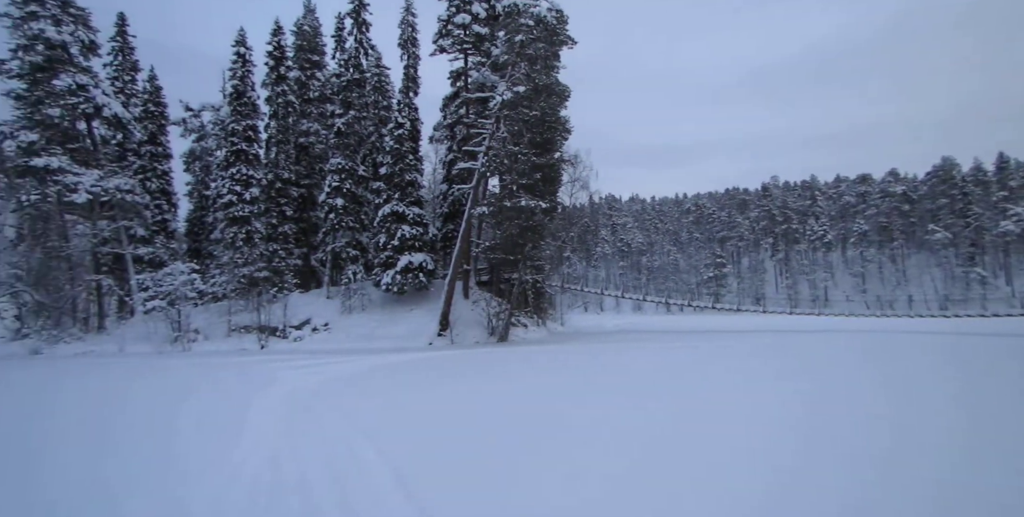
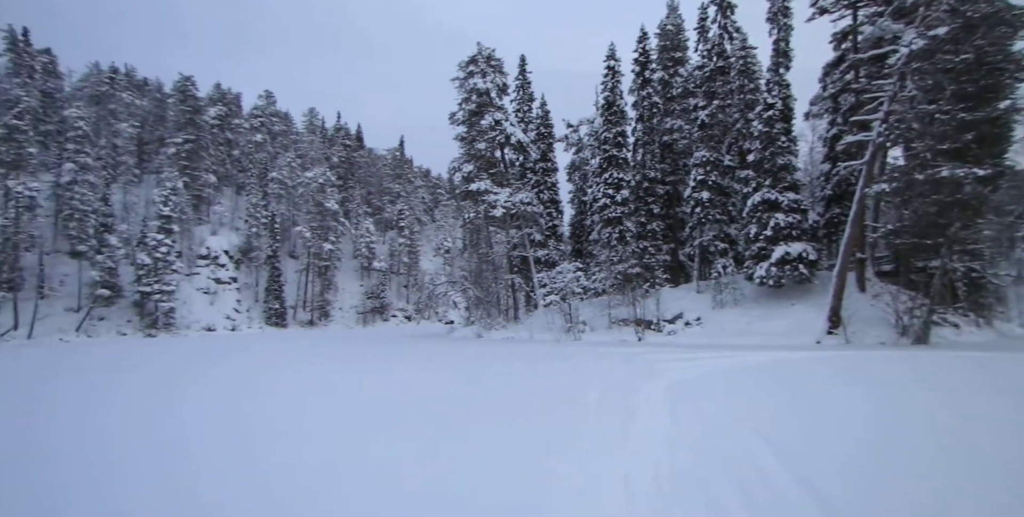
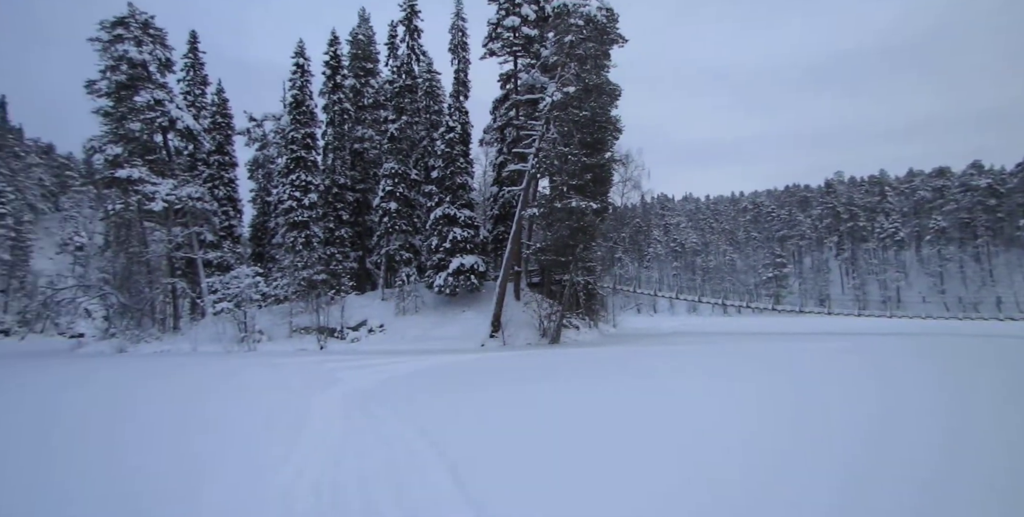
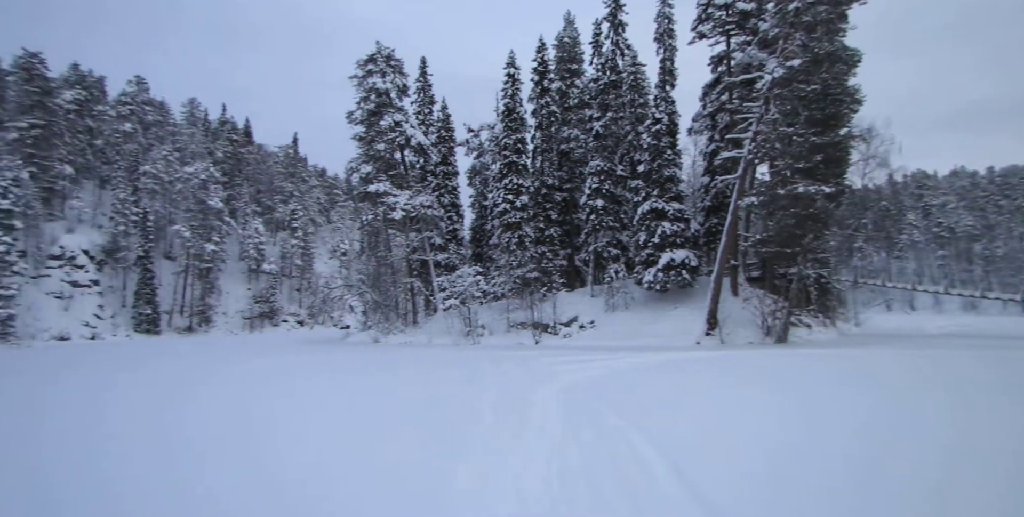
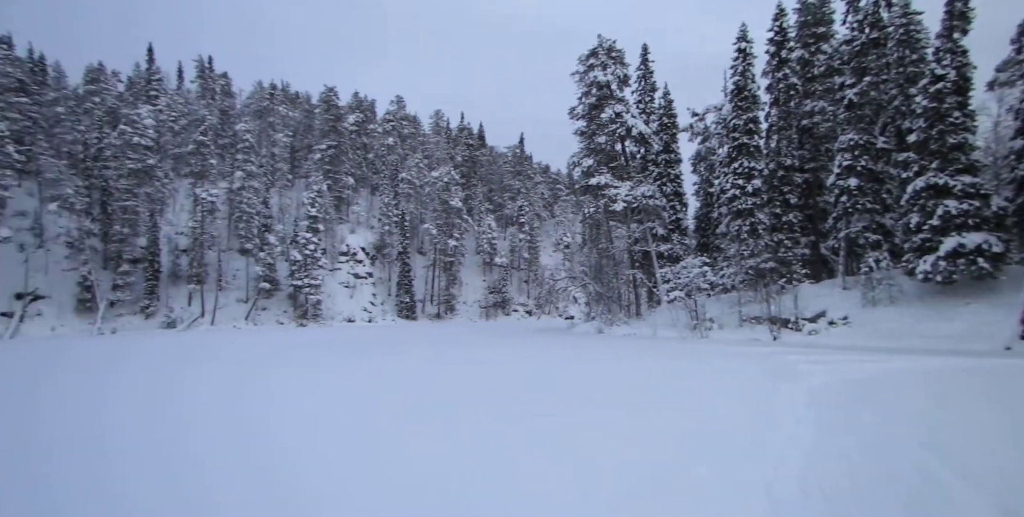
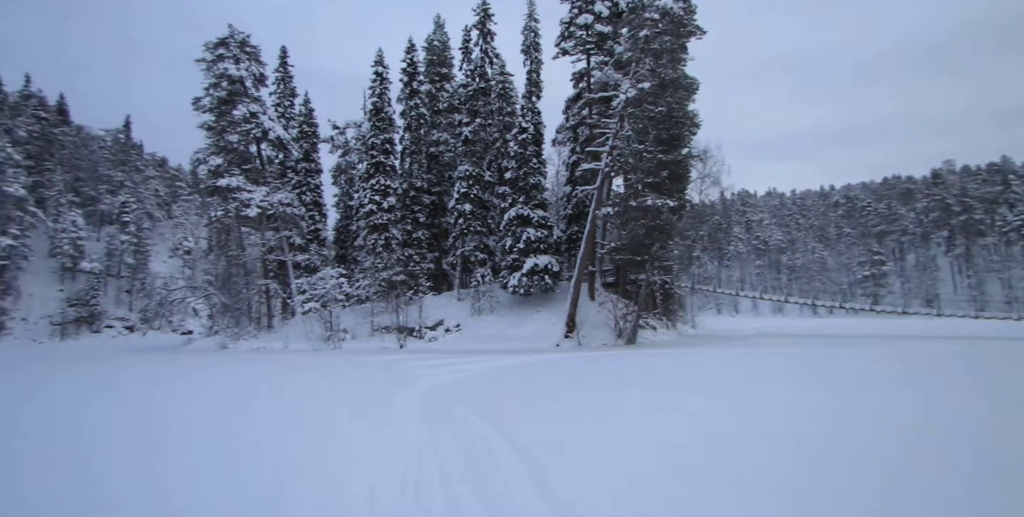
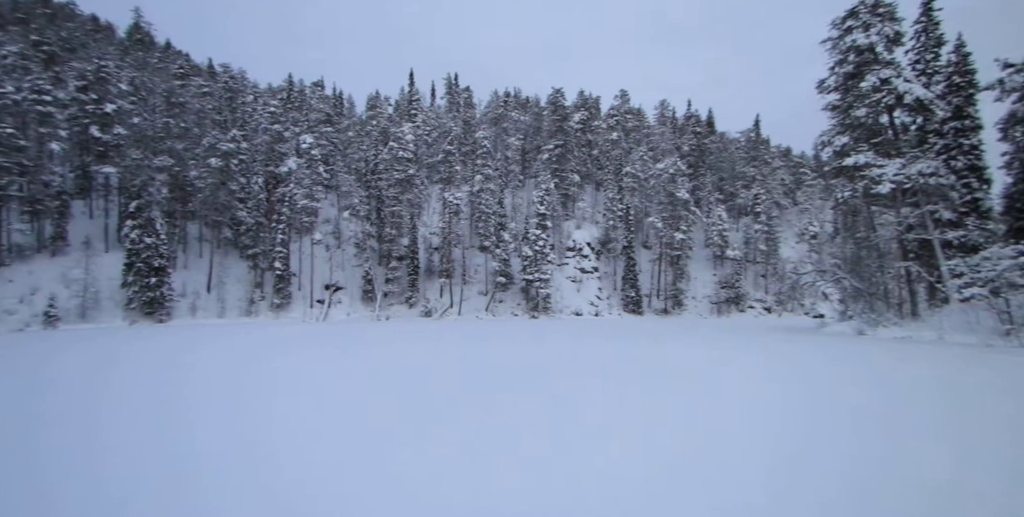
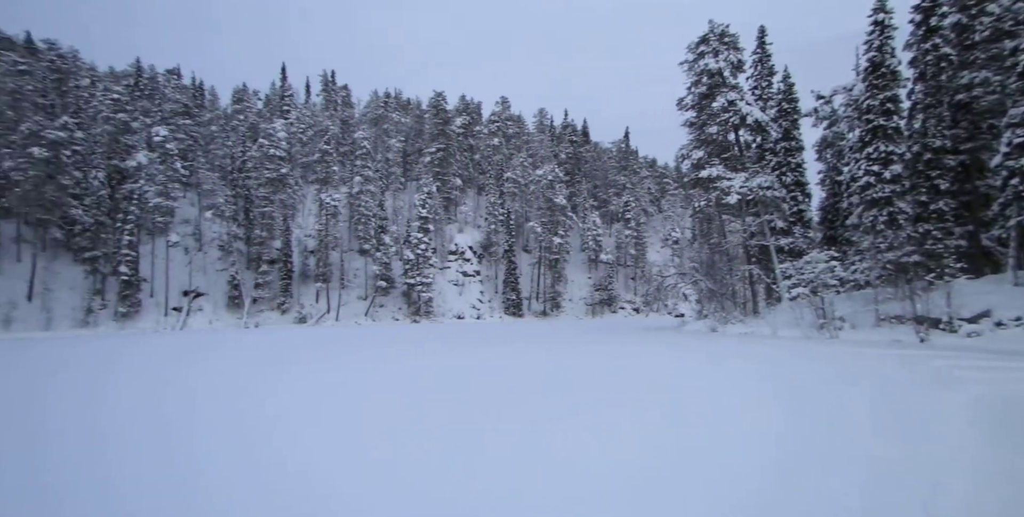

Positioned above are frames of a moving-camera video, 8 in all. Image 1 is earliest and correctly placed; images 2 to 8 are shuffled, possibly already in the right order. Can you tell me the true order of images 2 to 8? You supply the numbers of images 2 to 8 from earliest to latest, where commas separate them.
3, 6, 4, 2, 5, 8, 7
